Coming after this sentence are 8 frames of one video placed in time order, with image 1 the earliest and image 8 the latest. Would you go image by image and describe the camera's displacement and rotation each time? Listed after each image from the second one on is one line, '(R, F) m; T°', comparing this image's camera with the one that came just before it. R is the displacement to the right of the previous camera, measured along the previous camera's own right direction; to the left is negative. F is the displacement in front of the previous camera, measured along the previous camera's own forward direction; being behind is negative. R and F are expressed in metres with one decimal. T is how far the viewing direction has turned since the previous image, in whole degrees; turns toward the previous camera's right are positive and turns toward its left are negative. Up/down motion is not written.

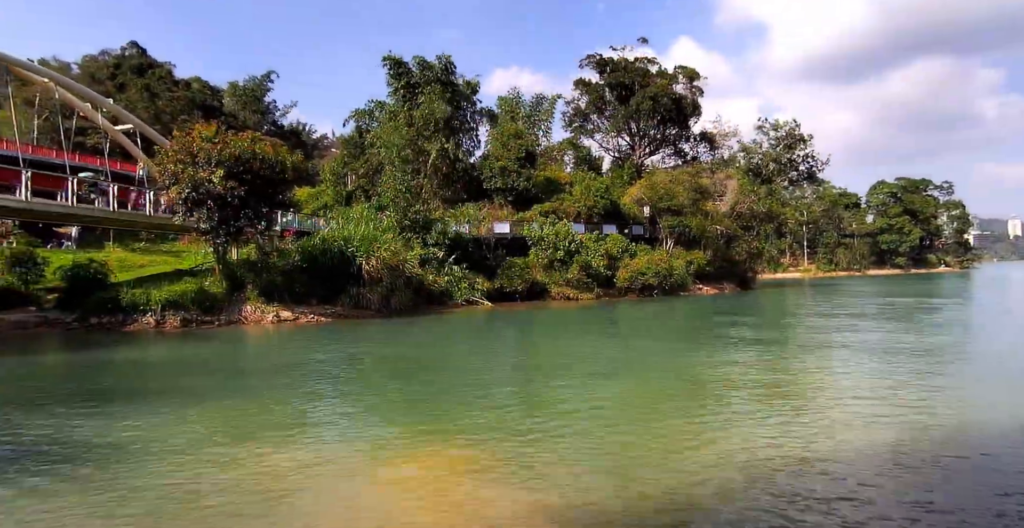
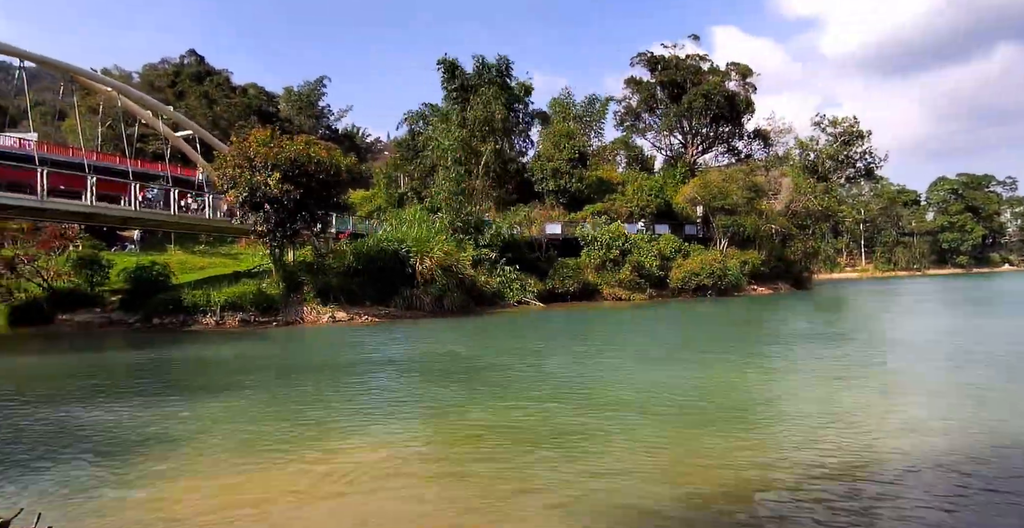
(-0.3, +0.2) m; -3°
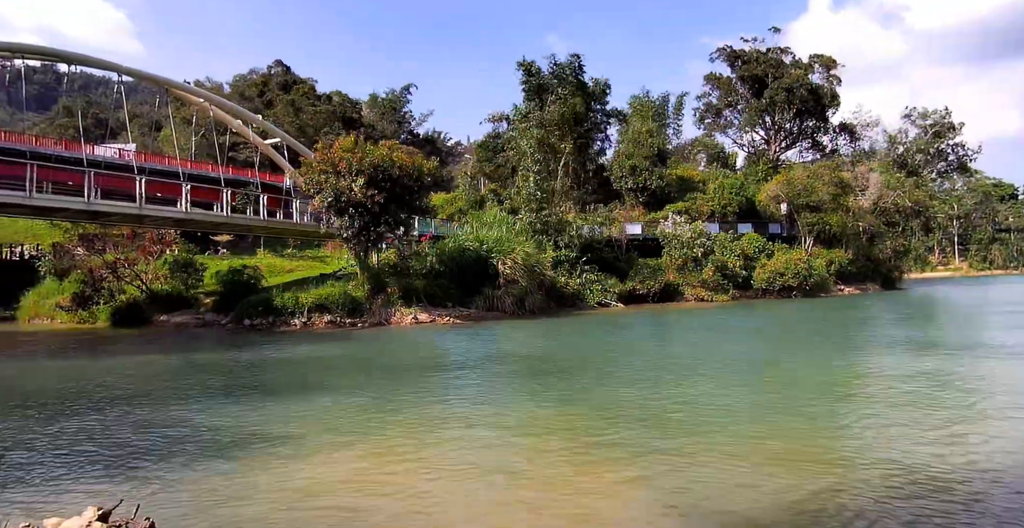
(-0.6, +0.1) m; -5°
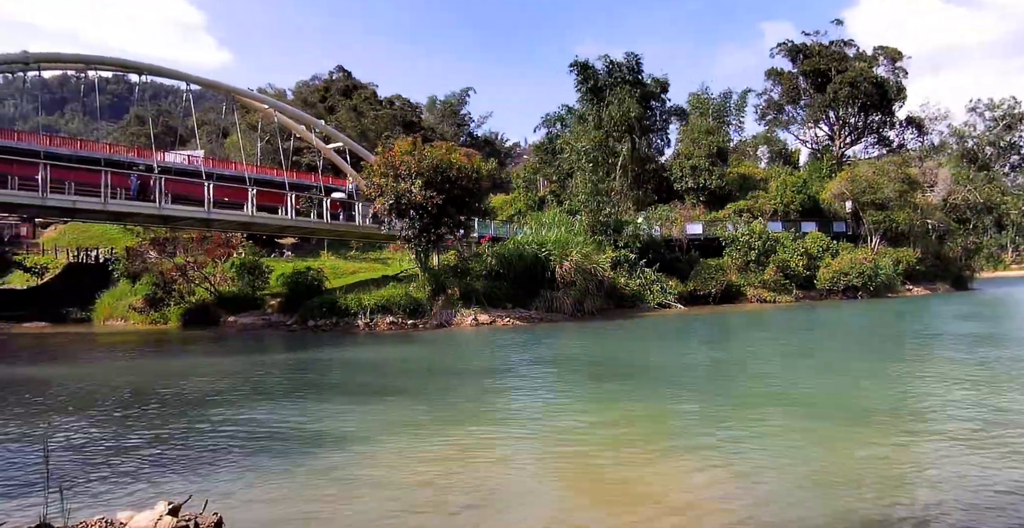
(-0.5, +0.1) m; -4°
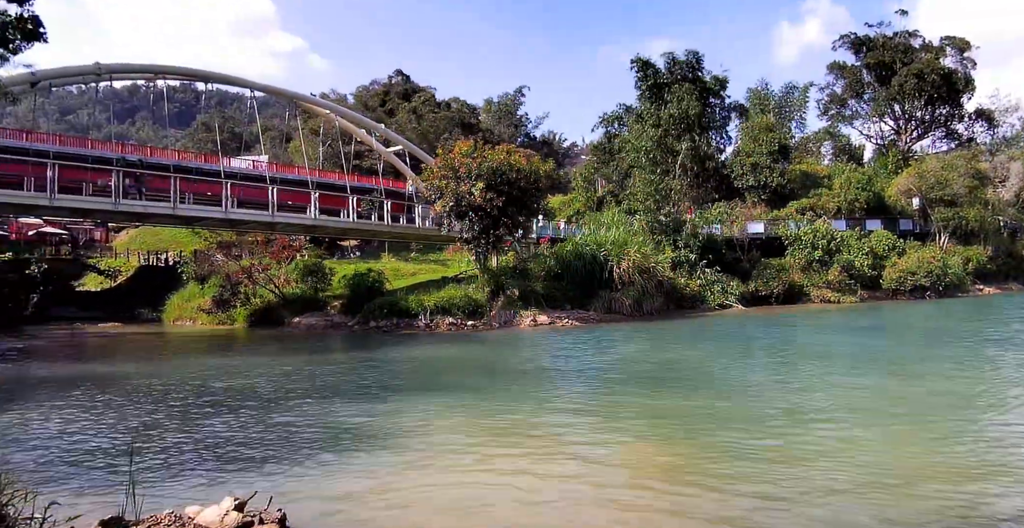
(-0.5, 0.0) m; -3°
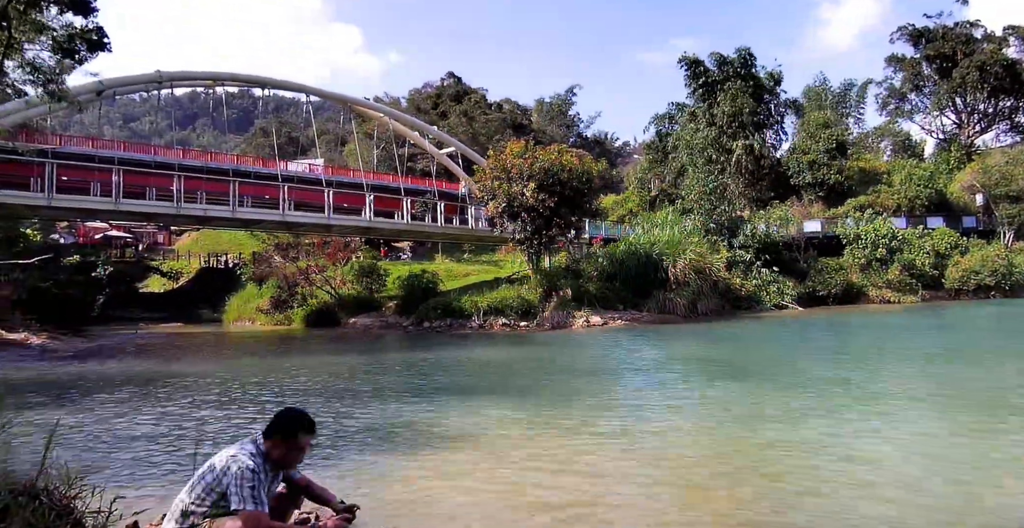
(-0.5, 0.0) m; -3°
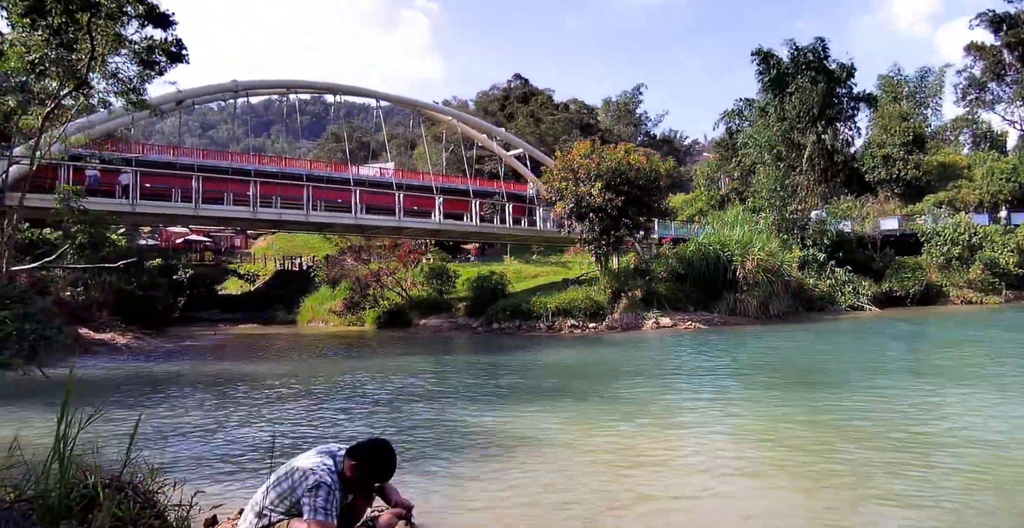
(-0.6, -0.1) m; -4°
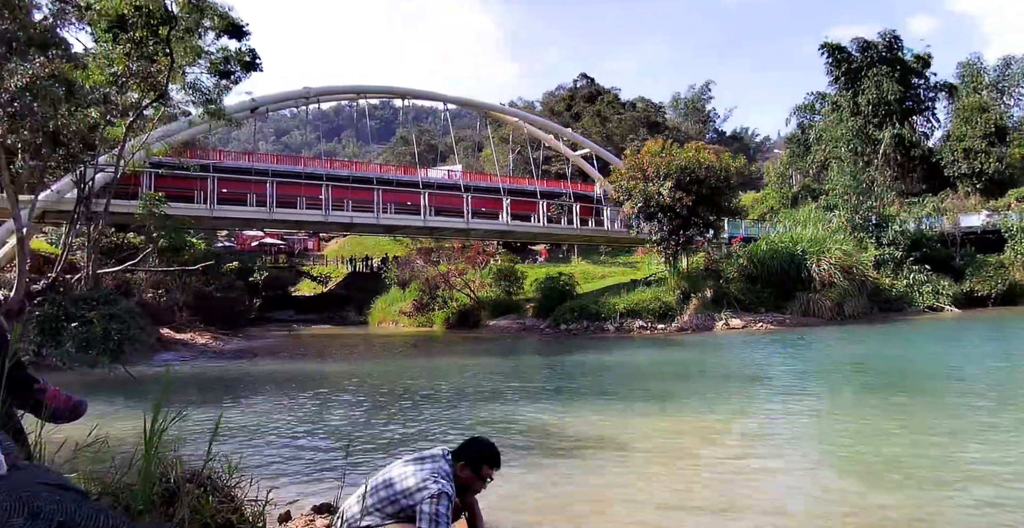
(-0.4, 0.0) m; -5°
